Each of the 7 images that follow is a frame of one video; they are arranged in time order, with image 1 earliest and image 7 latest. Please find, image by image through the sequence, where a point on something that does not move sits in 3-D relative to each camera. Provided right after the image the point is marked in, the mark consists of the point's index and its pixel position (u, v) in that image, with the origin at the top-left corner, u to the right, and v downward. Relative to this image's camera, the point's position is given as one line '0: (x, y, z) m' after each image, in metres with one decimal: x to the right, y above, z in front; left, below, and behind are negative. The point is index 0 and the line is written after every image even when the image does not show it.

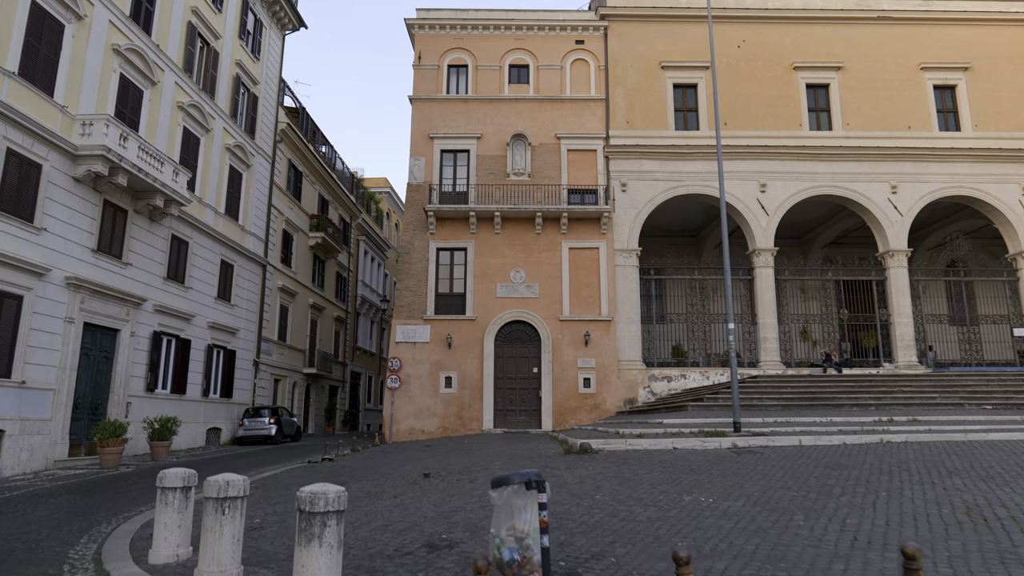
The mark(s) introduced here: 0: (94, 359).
0: (-9.9, -1.7, +15.6) m
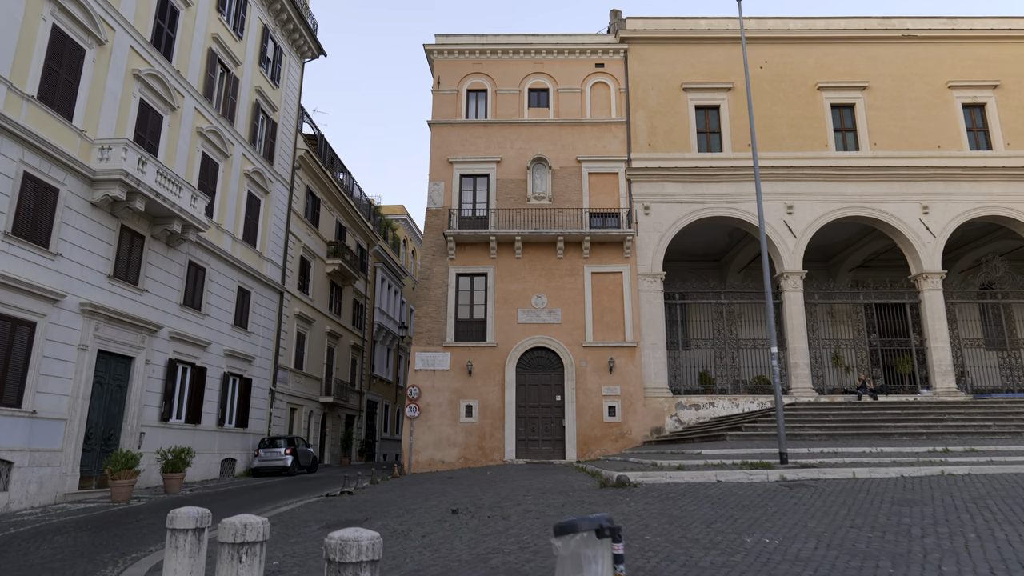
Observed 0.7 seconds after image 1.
0: (-9.3, -2.3, +15.2) m
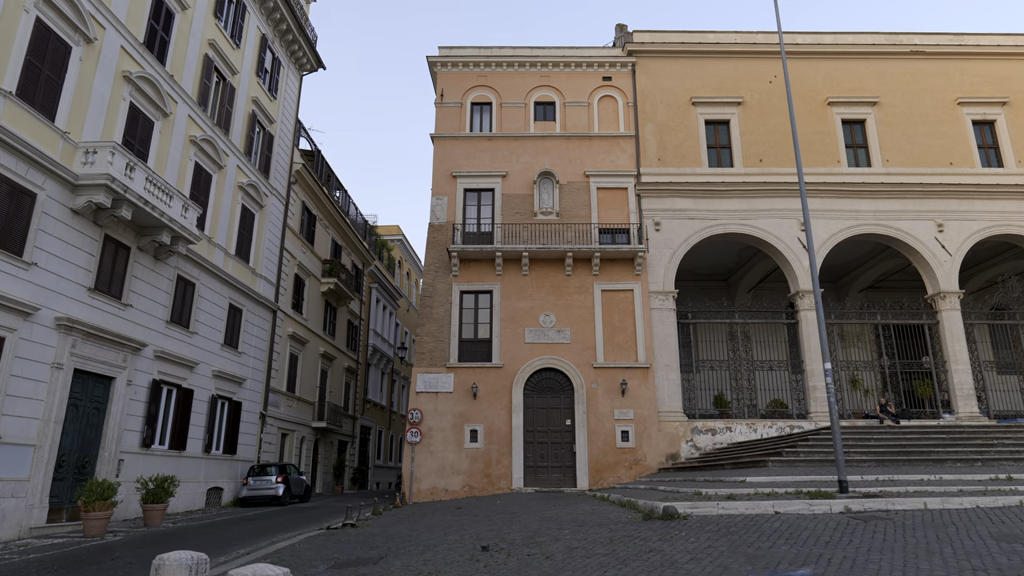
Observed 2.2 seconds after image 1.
0: (-9.0, -2.6, +13.9) m
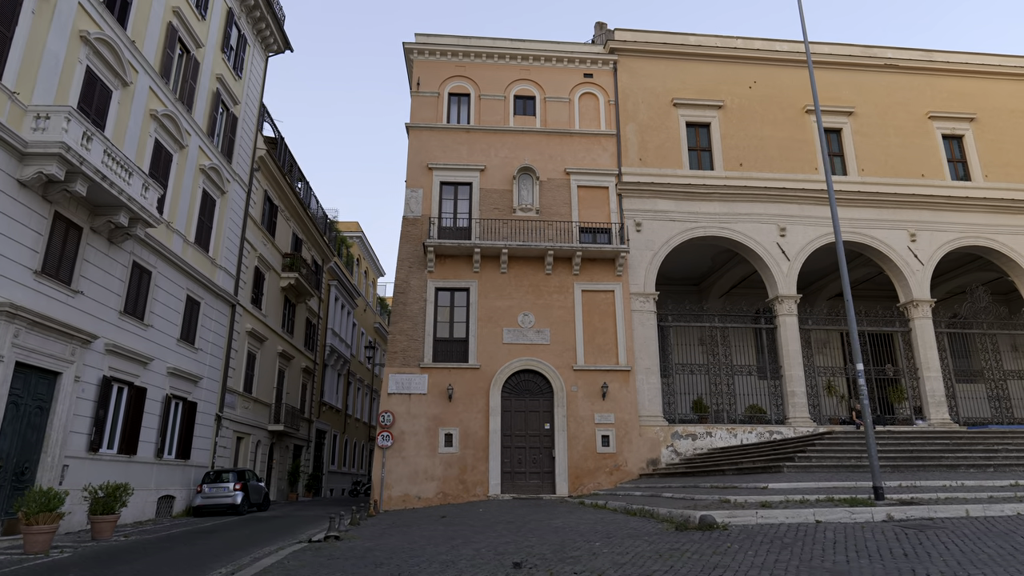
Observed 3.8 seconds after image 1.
0: (-9.0, -2.3, +12.3) m
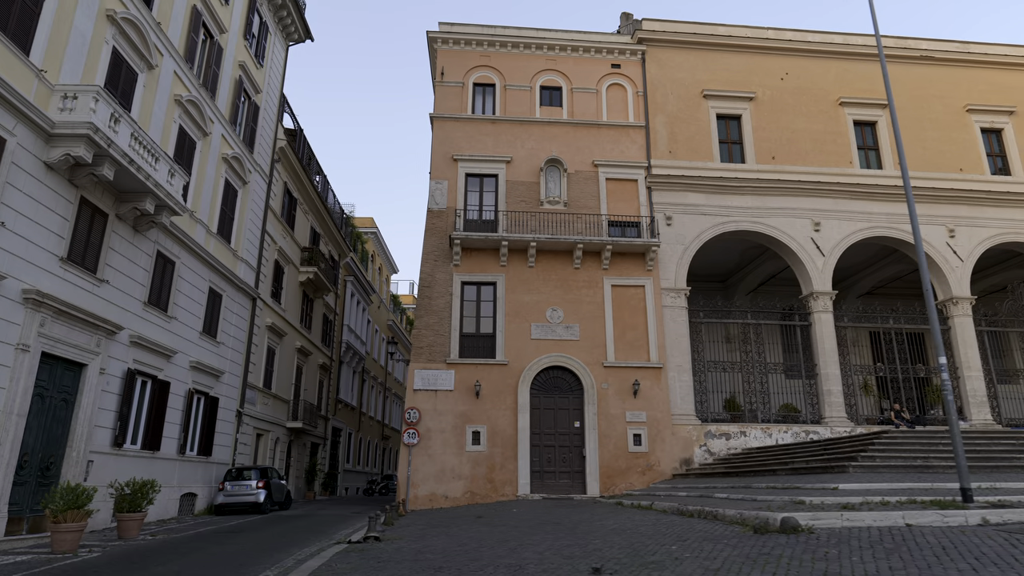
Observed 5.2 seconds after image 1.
0: (-8.2, -2.1, +11.8) m
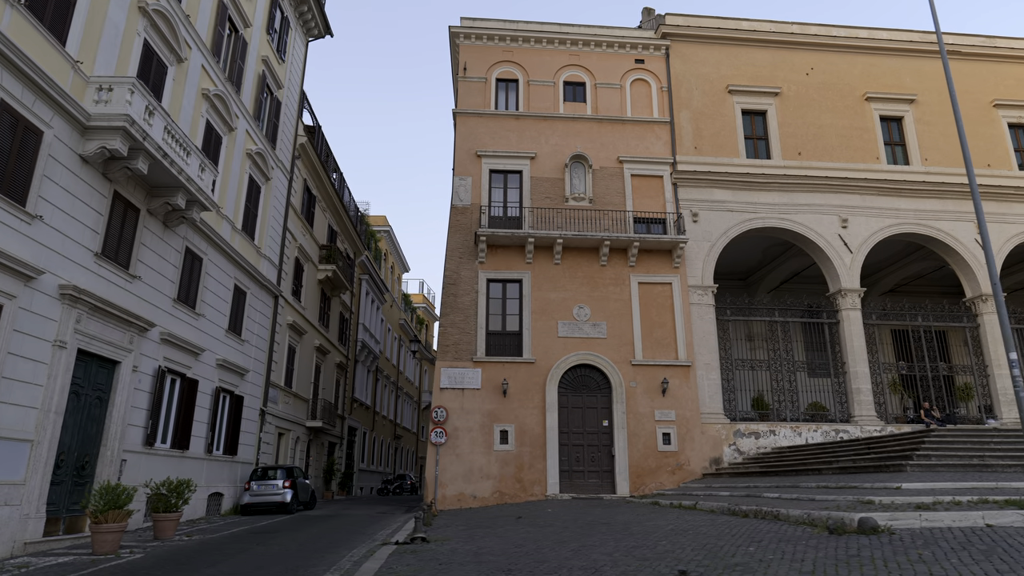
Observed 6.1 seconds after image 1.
0: (-7.5, -2.0, +11.6) m
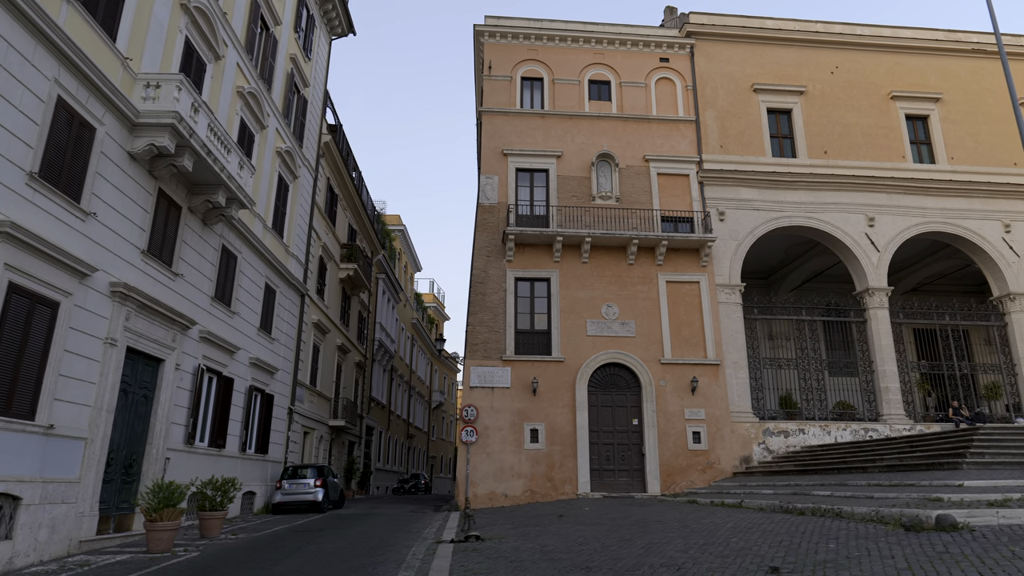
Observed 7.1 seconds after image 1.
0: (-6.6, -1.9, +11.6) m
